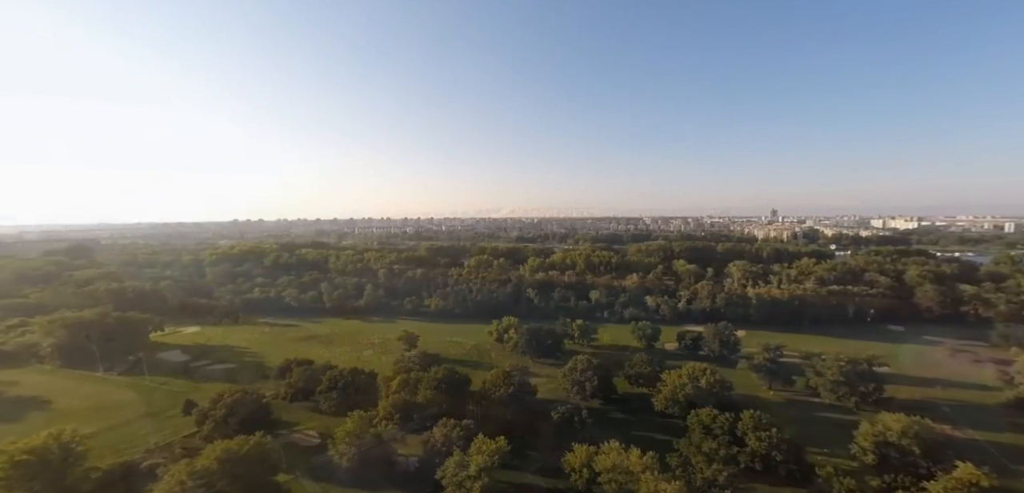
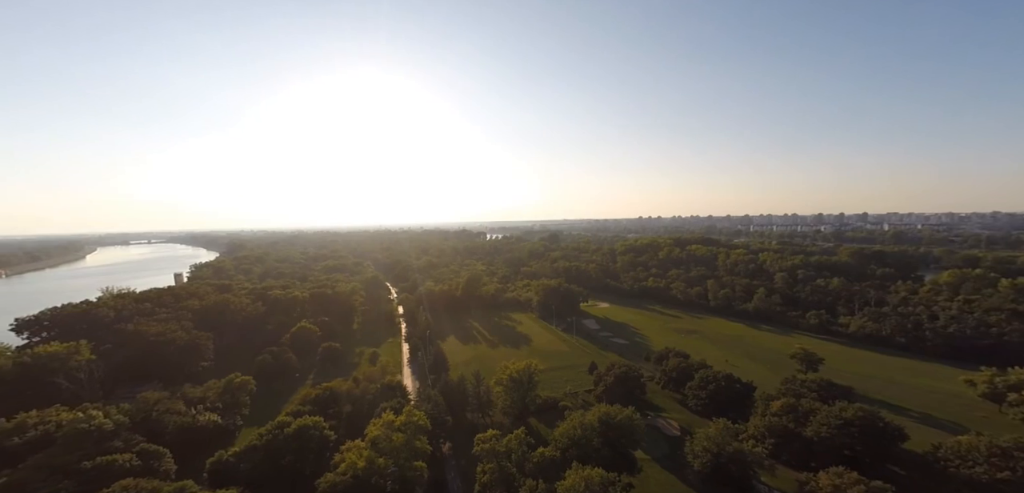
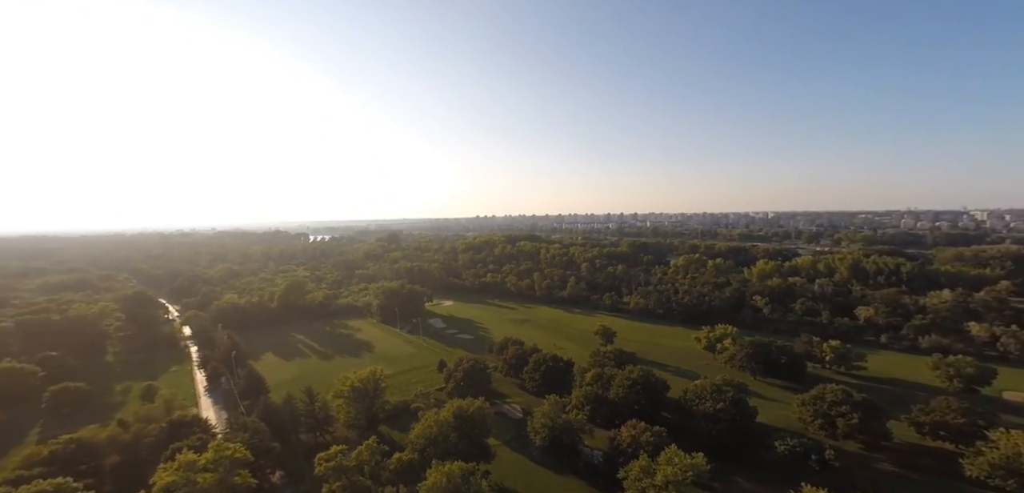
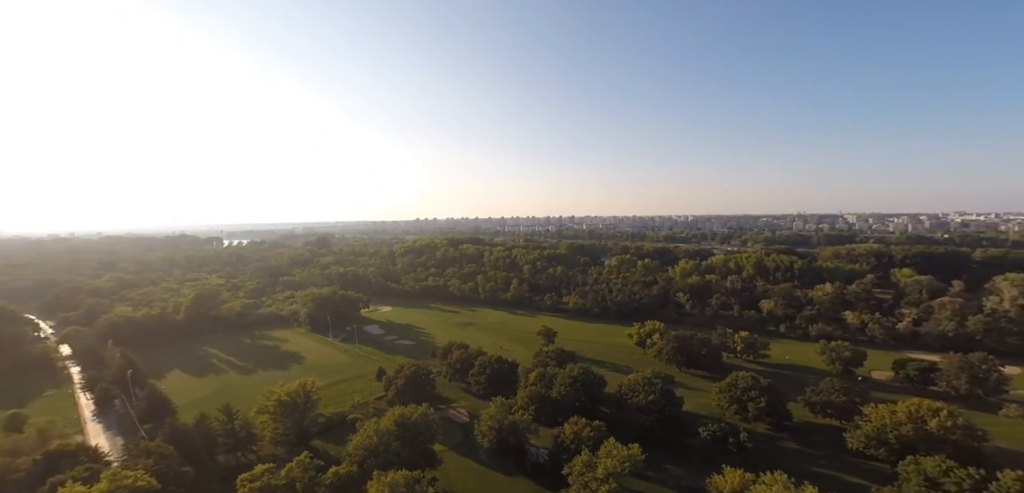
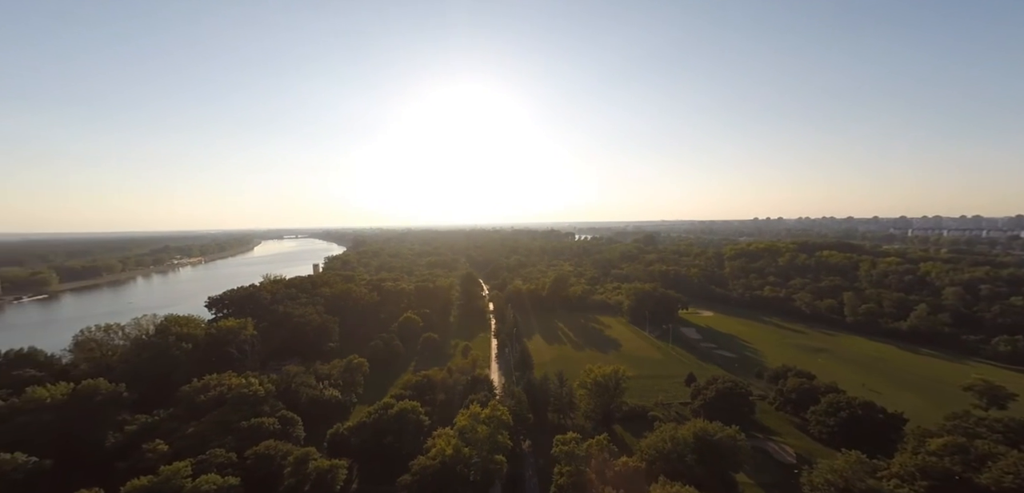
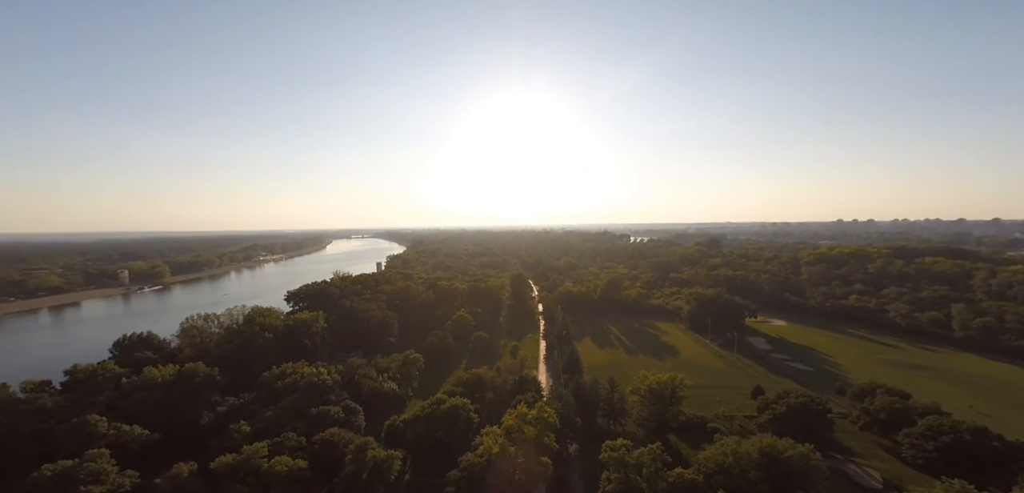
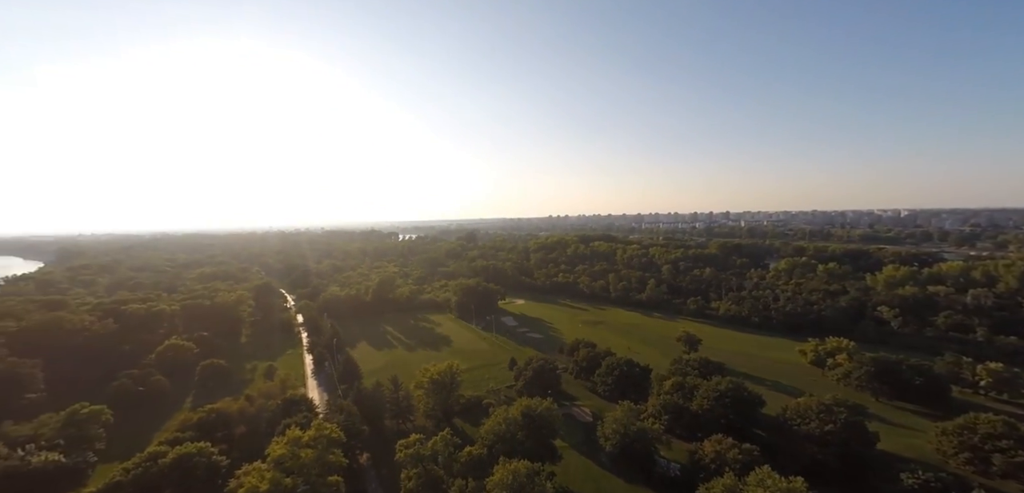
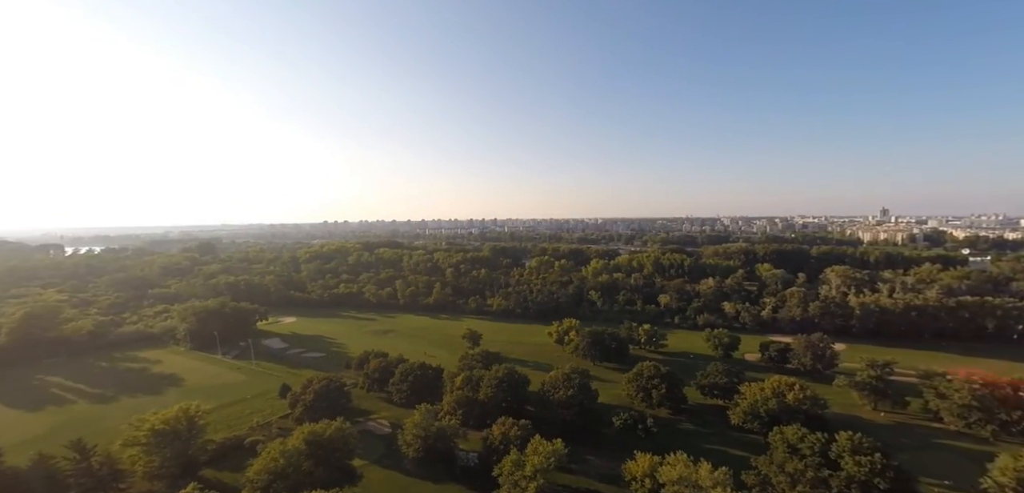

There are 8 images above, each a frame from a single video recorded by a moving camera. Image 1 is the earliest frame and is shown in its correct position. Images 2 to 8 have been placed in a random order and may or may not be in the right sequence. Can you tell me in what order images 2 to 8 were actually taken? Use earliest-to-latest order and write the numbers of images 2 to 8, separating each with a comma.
8, 4, 3, 7, 2, 5, 6
